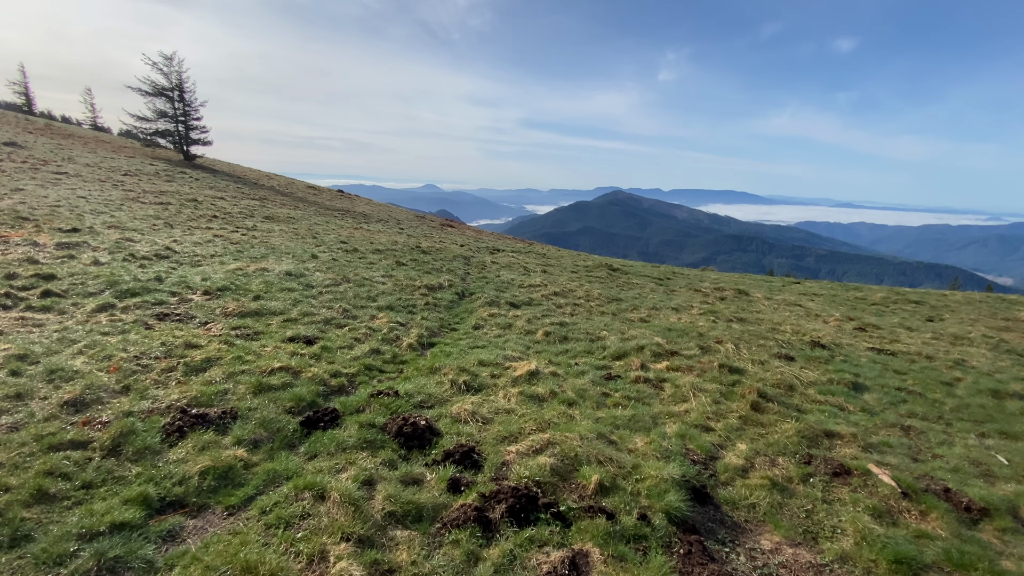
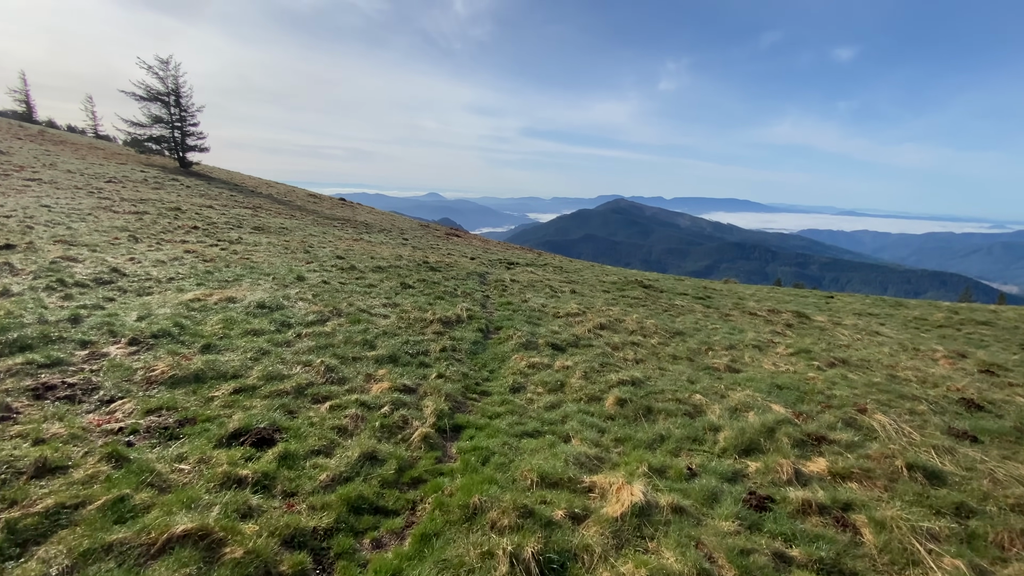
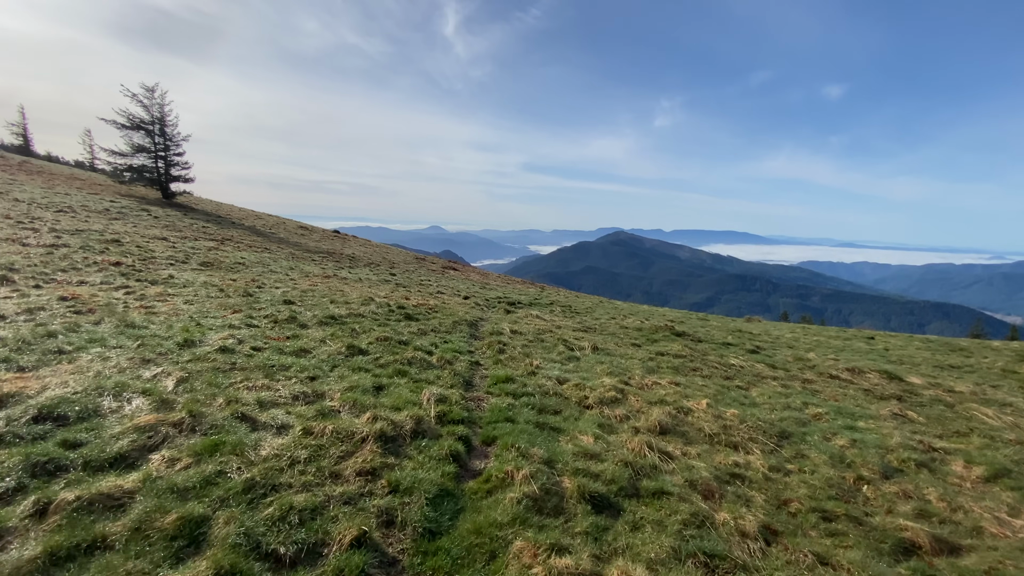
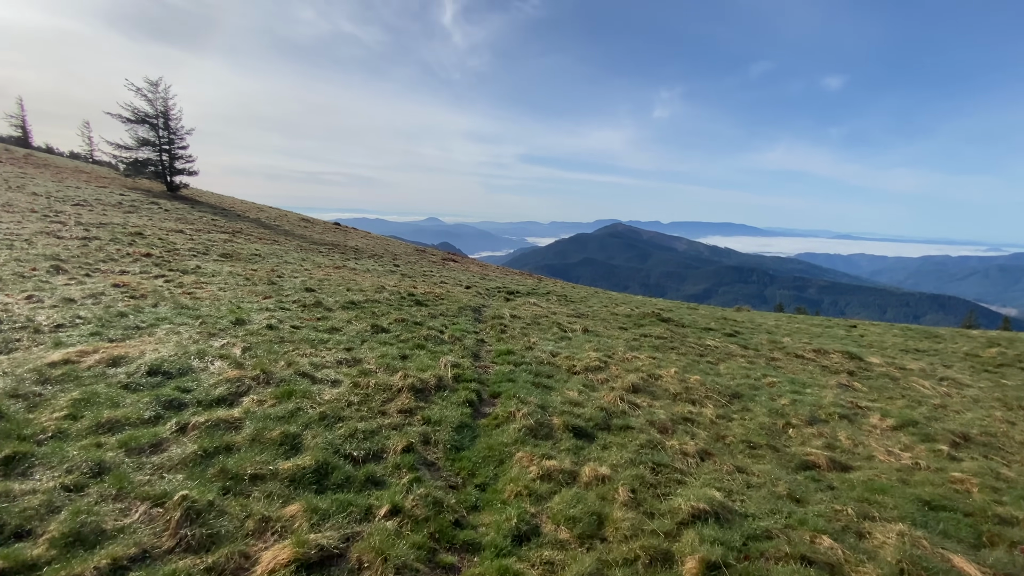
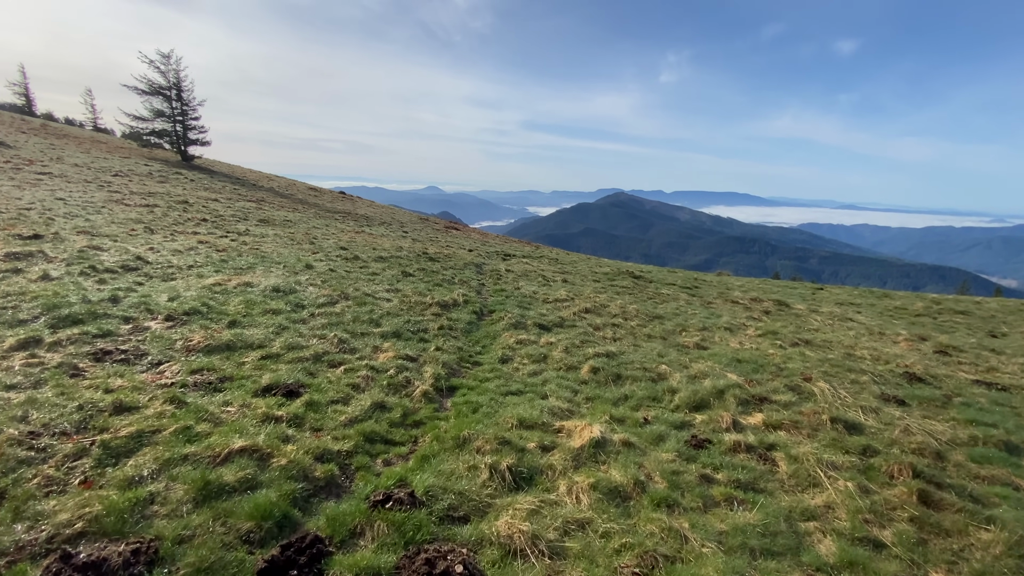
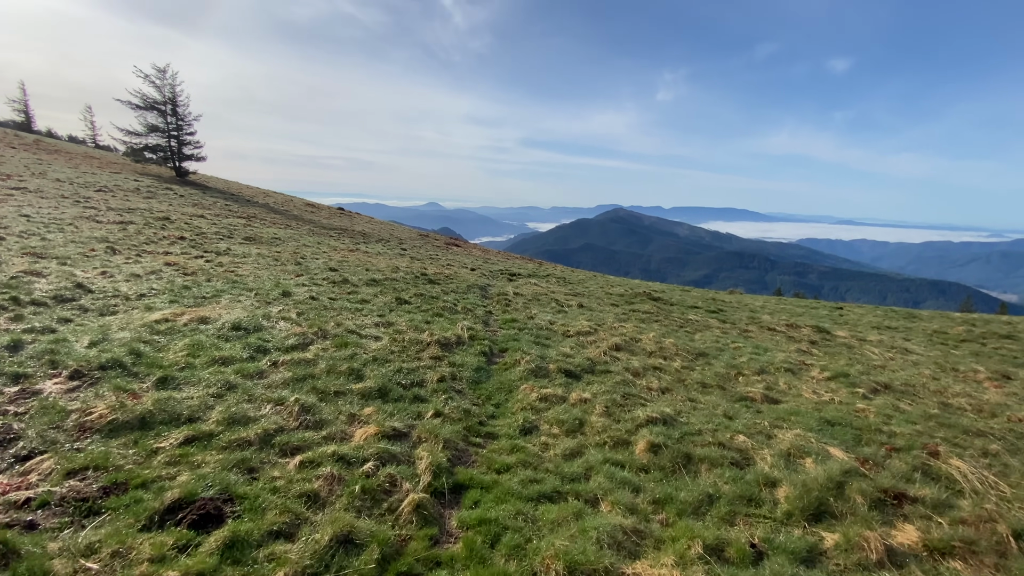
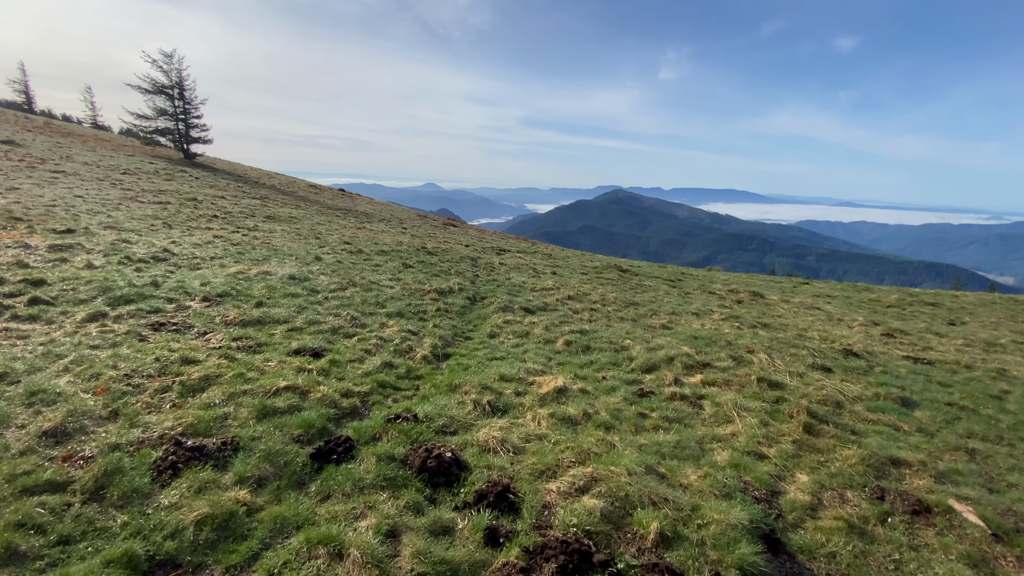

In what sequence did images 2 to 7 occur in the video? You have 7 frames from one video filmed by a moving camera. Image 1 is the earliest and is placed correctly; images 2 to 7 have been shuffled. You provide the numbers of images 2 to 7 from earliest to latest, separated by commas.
7, 5, 2, 6, 4, 3
